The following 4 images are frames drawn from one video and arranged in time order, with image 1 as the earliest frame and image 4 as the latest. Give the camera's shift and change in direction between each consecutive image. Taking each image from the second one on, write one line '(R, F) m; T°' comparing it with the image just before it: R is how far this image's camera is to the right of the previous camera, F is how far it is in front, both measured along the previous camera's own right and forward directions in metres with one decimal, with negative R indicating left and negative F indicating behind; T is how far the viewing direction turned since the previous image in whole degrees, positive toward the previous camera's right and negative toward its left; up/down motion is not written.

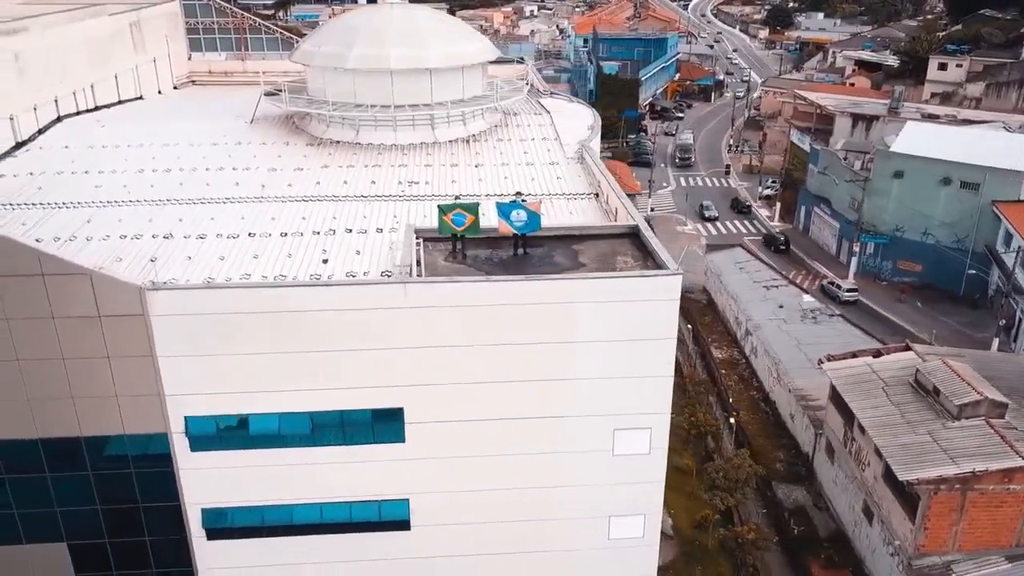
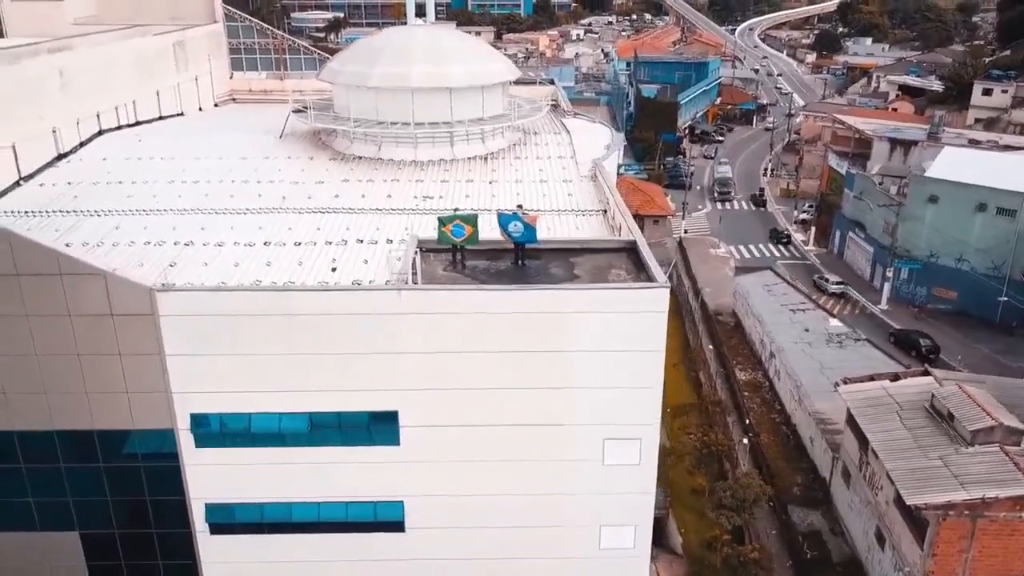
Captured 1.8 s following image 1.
(+0.7, -0.3) m; -3°
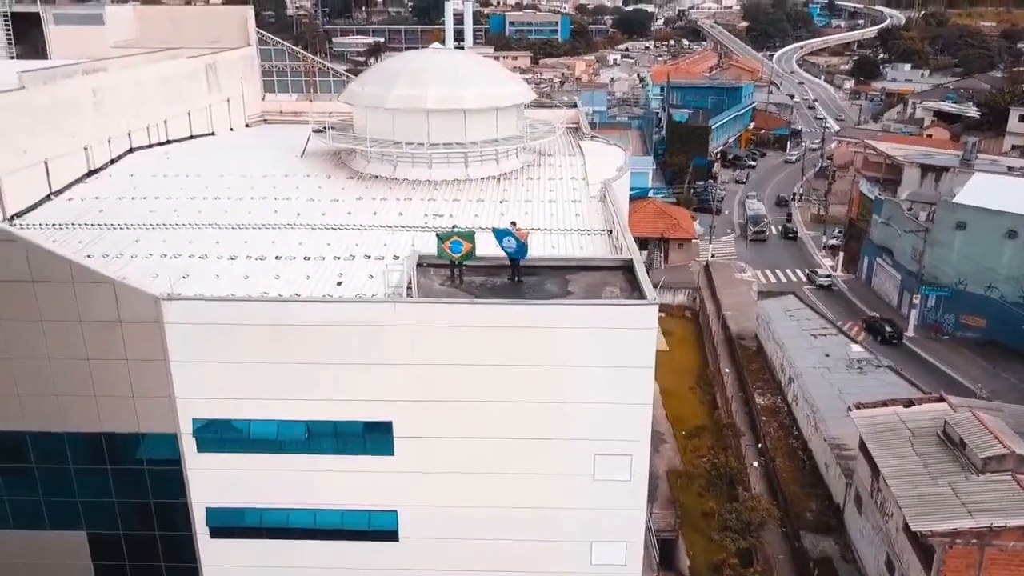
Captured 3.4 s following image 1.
(+0.6, -0.3) m; -2°
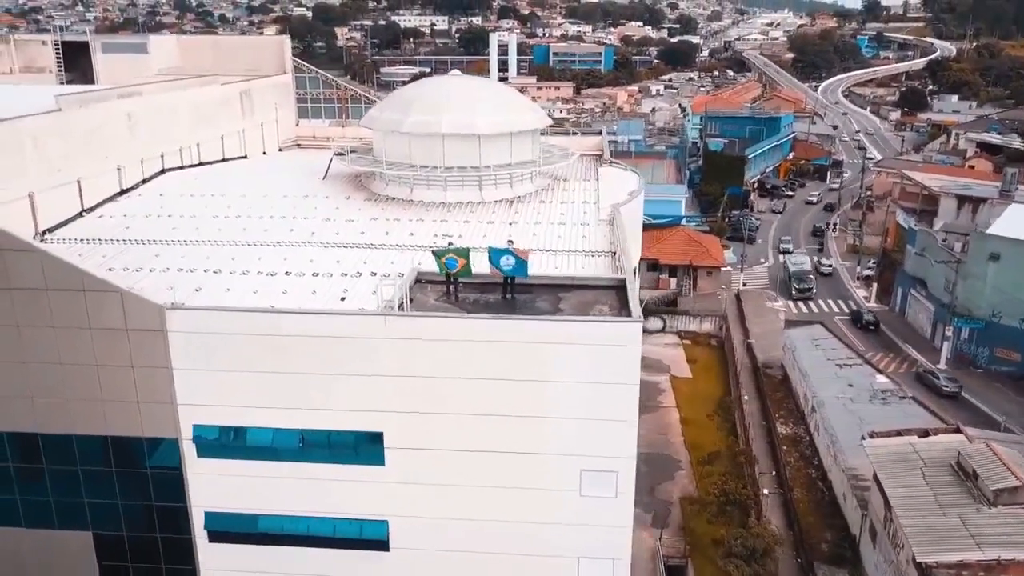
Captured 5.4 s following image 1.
(+0.7, -0.3) m; -3°
